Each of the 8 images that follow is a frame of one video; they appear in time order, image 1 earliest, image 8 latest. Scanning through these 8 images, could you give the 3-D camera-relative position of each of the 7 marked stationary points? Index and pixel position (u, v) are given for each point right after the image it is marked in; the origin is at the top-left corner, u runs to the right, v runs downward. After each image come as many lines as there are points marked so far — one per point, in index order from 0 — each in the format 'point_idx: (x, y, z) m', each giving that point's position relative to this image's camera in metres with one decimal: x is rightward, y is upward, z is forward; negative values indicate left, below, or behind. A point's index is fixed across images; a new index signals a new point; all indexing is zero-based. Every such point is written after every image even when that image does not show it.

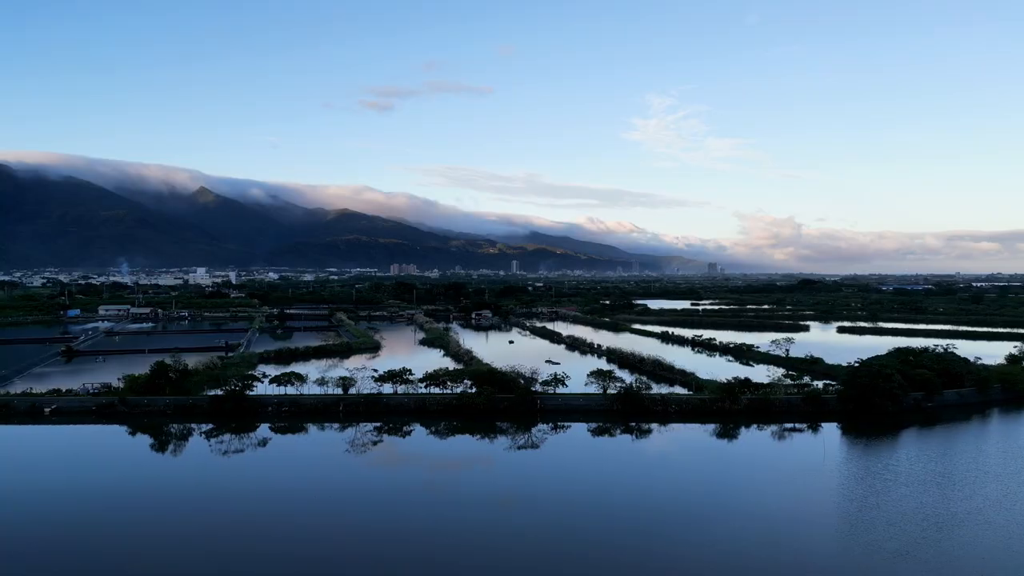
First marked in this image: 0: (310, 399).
0: (-5.9, -3.3, +18.1) m
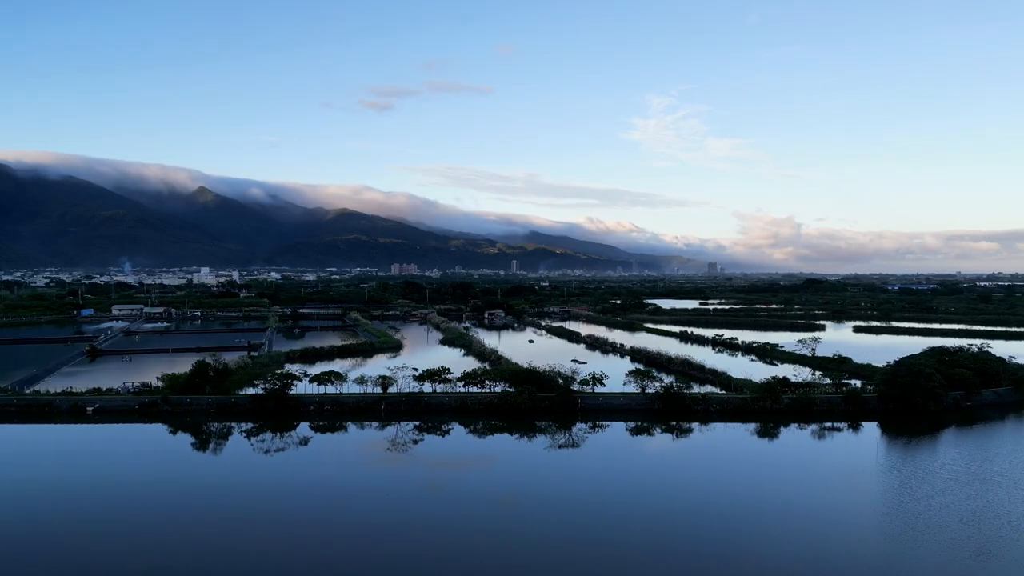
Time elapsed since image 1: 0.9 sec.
0: (-4.8, -3.3, +18.2) m
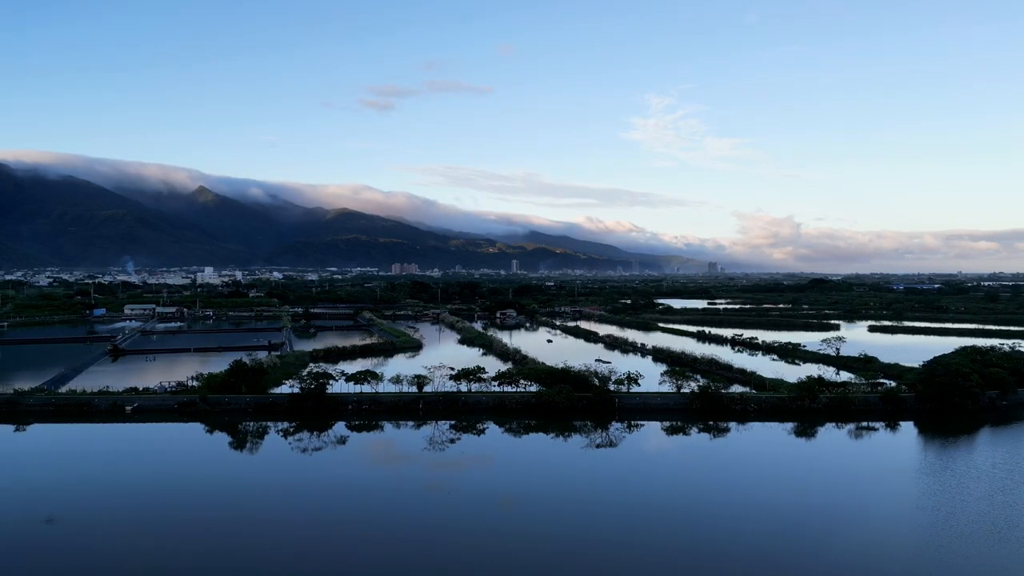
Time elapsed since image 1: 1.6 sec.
0: (-3.7, -3.3, +18.2) m
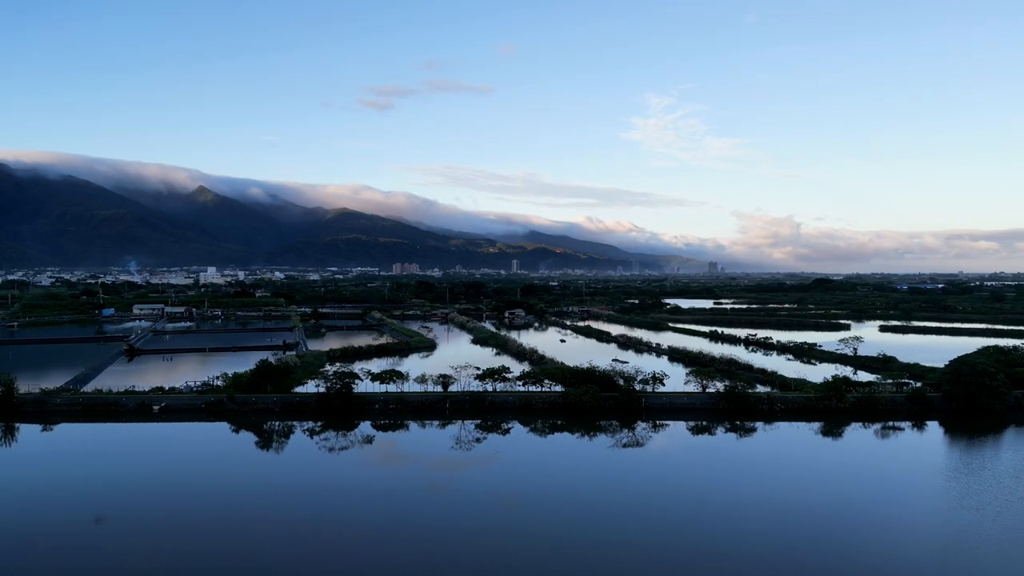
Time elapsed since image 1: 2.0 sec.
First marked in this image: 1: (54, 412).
0: (-2.9, -3.2, +18.2) m
1: (-13.1, -3.5, +17.4) m
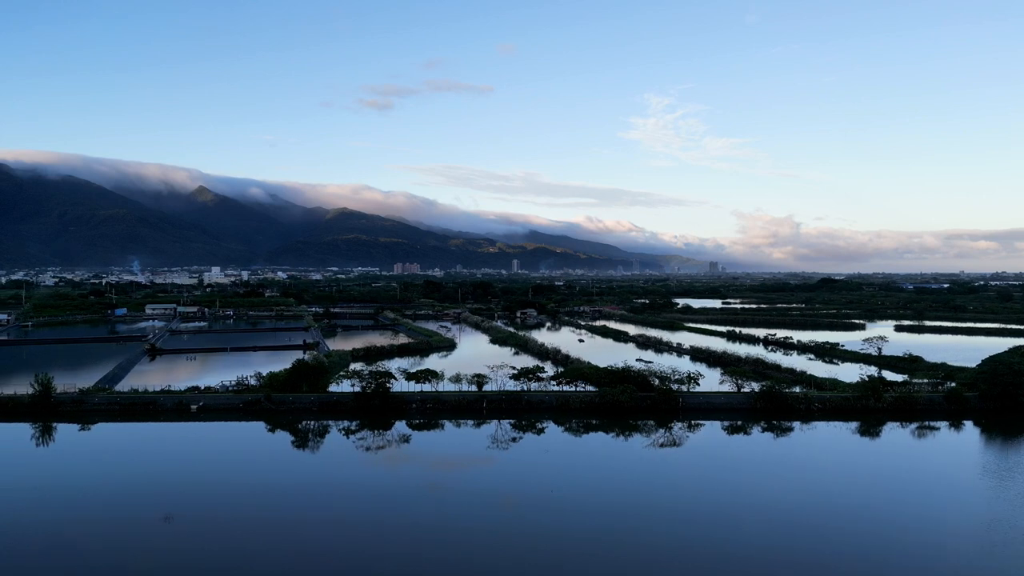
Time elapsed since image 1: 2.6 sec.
0: (-1.9, -3.2, +18.2) m
1: (-12.0, -3.5, +17.4) m
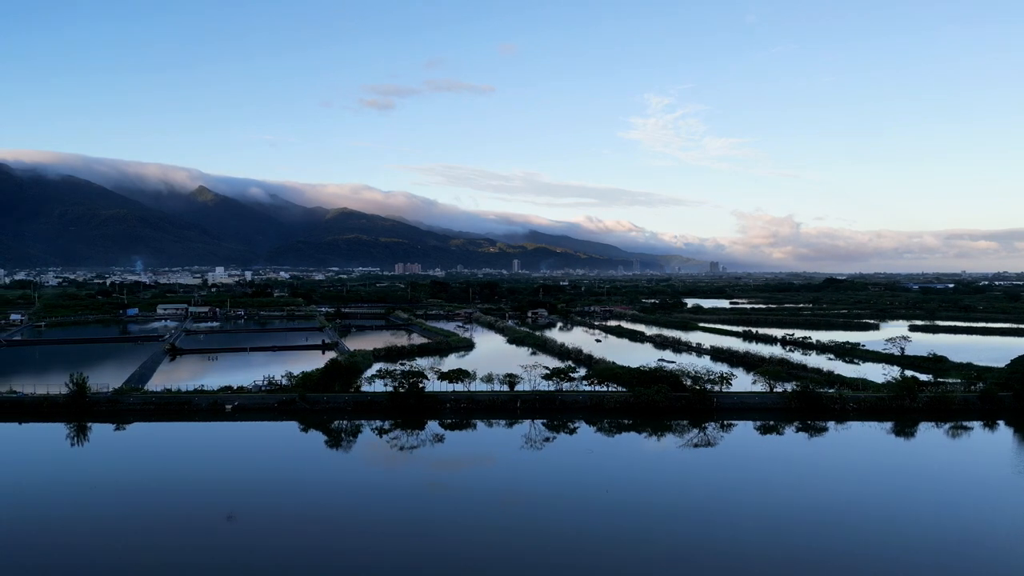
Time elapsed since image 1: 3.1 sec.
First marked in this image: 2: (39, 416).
0: (-0.9, -3.2, +18.3) m
1: (-11.0, -3.5, +17.5) m
2: (-13.4, -3.6, +17.3) m
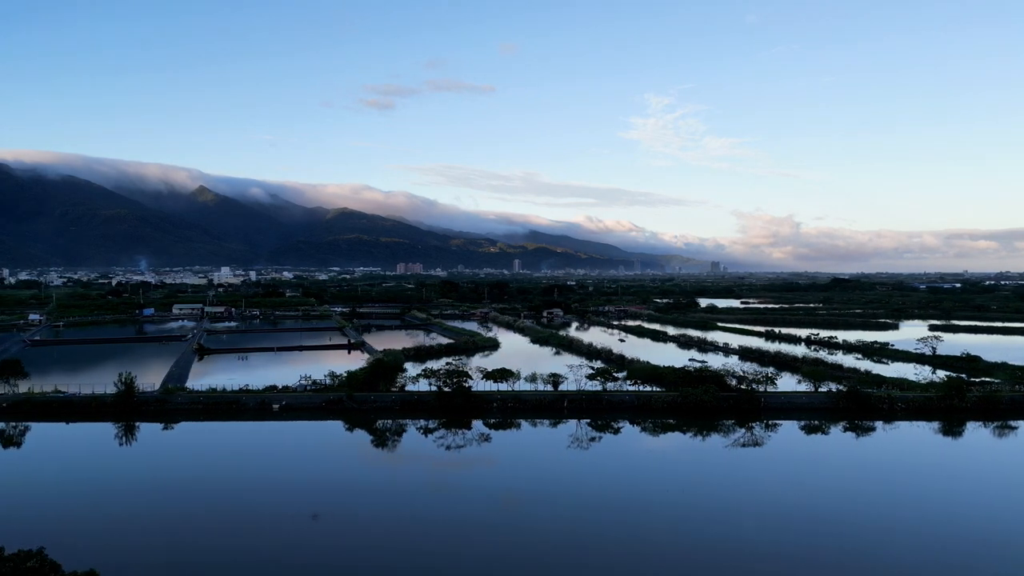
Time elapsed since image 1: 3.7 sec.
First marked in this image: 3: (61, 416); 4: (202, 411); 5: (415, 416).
0: (+0.4, -3.2, +18.3) m
1: (-9.7, -3.5, +17.5) m
2: (-12.1, -3.6, +17.3) m
3: (-12.9, -3.7, +17.4) m
4: (-8.9, -3.5, +17.4) m
5: (-2.8, -3.7, +17.6) m
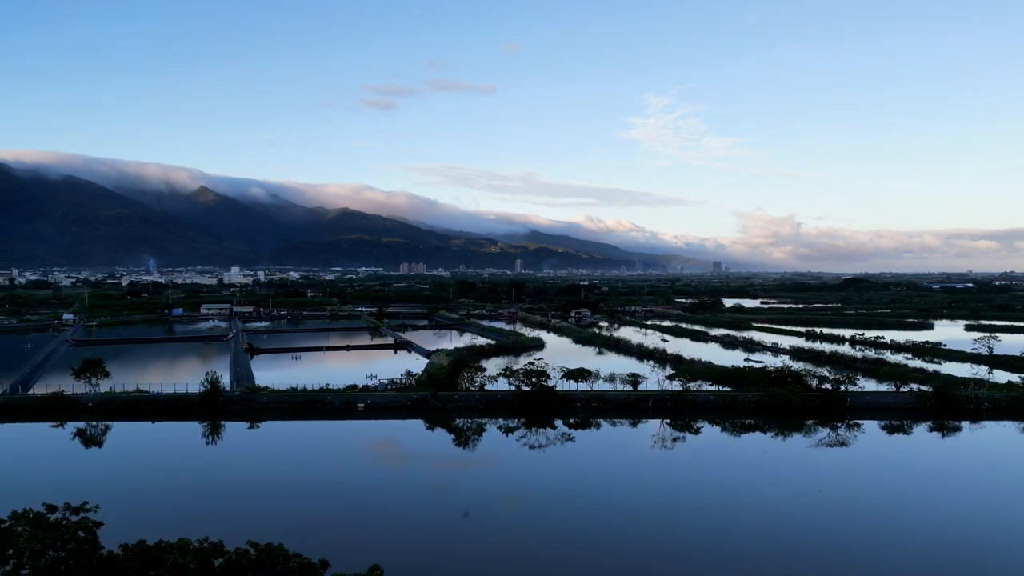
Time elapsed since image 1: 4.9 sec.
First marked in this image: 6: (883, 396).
0: (+2.8, -3.2, +18.3) m
1: (-7.3, -3.5, +17.6) m
2: (-9.7, -3.6, +17.4) m
3: (-10.5, -3.6, +17.4) m
4: (-6.5, -3.5, +17.5) m
5: (-0.4, -3.7, +17.6) m
6: (+10.8, -3.2, +18.1) m
